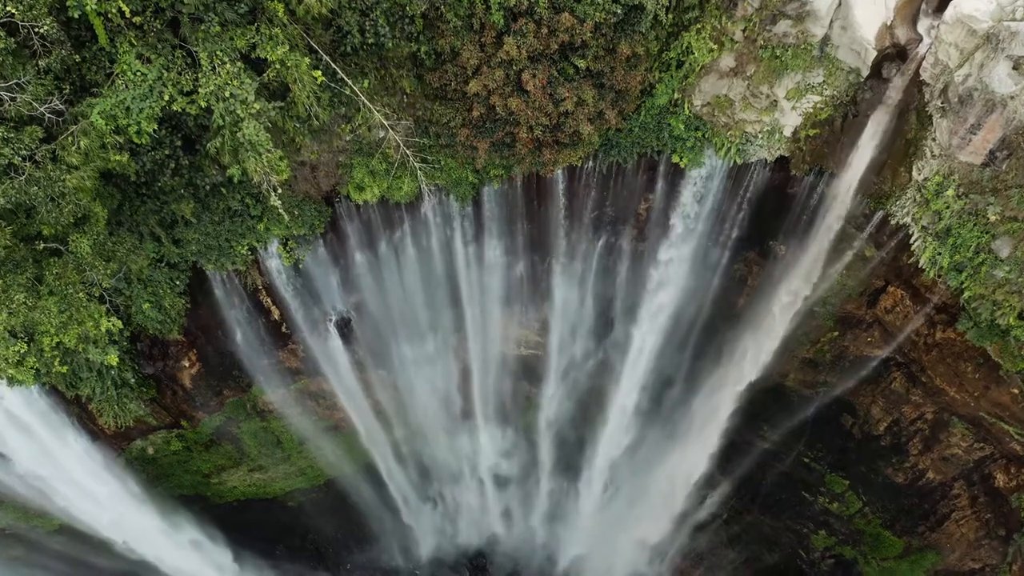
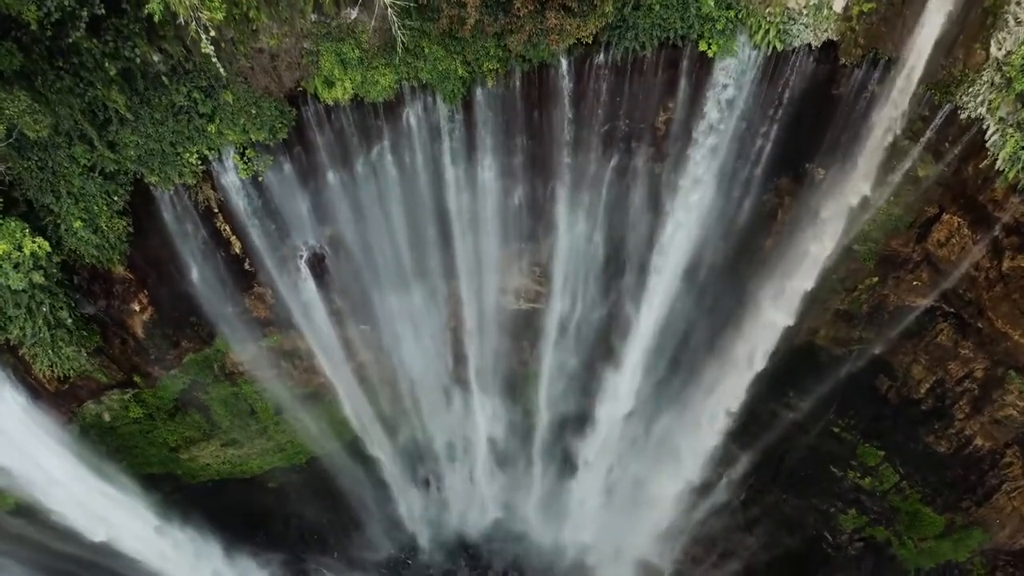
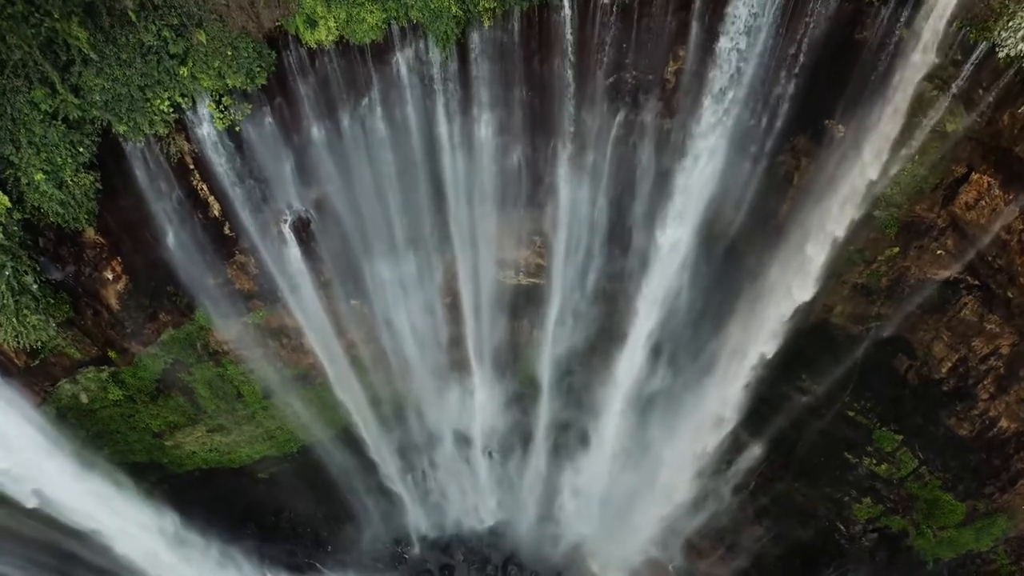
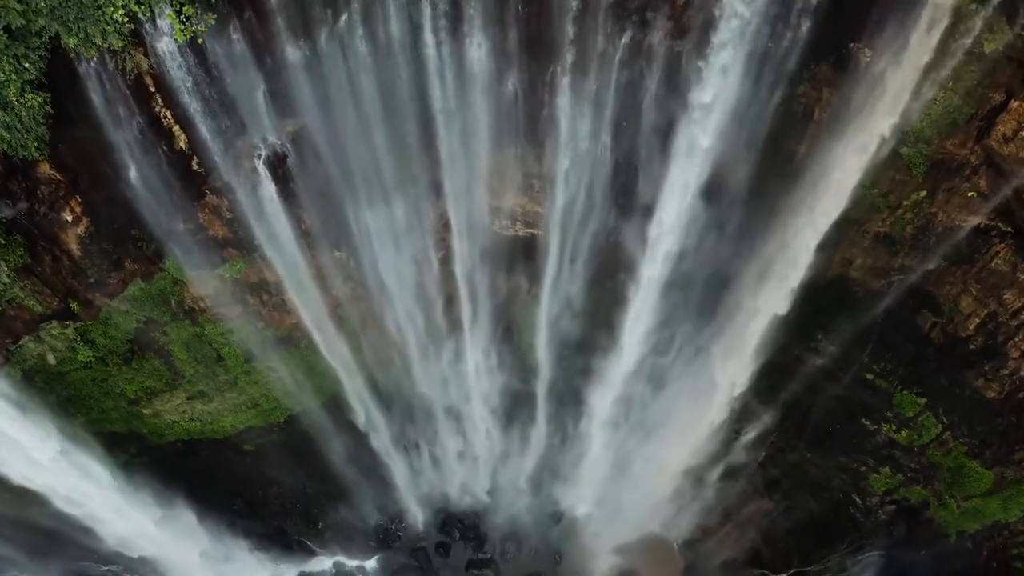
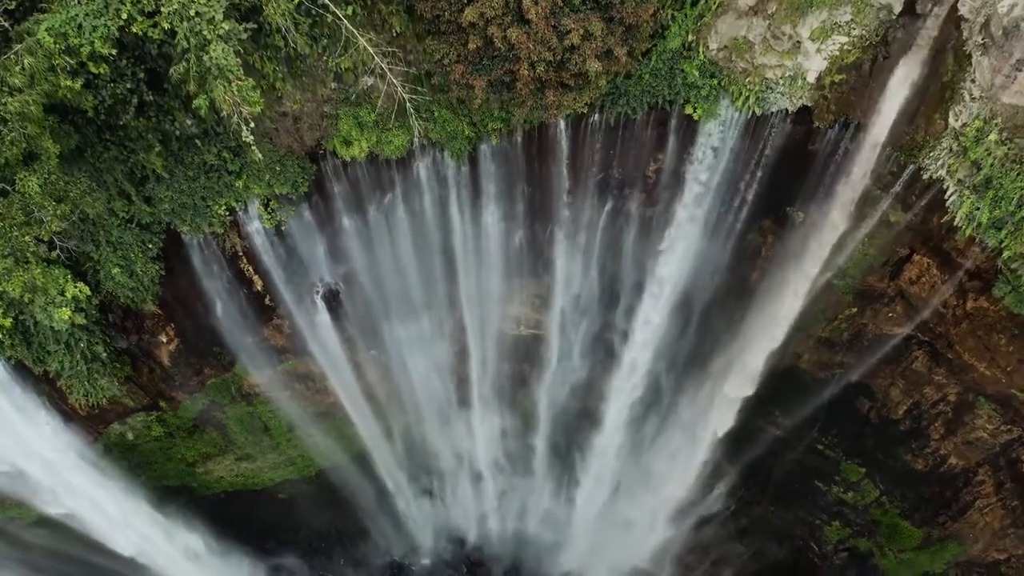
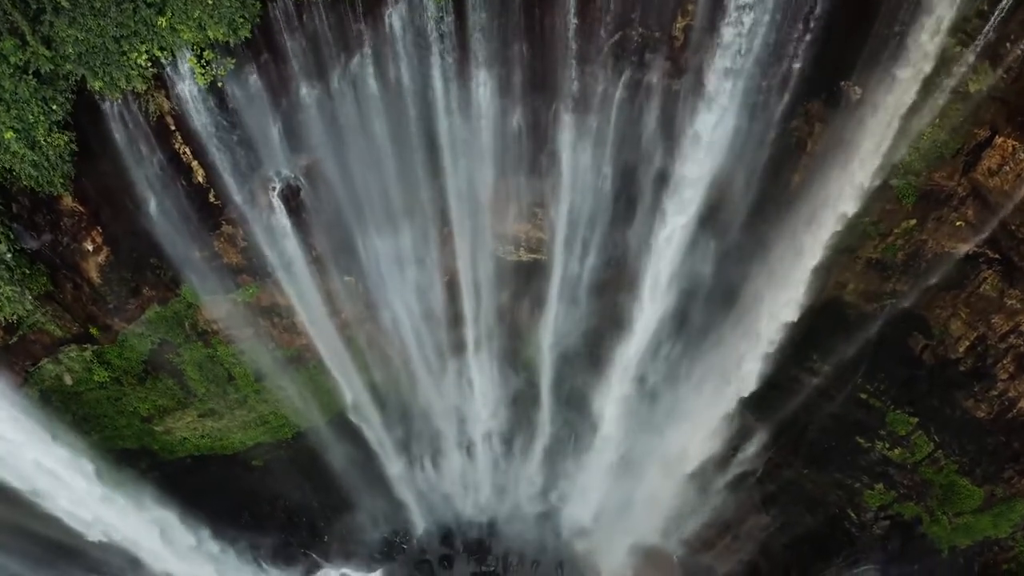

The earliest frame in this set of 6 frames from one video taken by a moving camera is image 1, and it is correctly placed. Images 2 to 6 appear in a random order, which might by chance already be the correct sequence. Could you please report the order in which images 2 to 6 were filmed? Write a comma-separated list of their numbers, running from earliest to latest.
5, 2, 3, 6, 4
